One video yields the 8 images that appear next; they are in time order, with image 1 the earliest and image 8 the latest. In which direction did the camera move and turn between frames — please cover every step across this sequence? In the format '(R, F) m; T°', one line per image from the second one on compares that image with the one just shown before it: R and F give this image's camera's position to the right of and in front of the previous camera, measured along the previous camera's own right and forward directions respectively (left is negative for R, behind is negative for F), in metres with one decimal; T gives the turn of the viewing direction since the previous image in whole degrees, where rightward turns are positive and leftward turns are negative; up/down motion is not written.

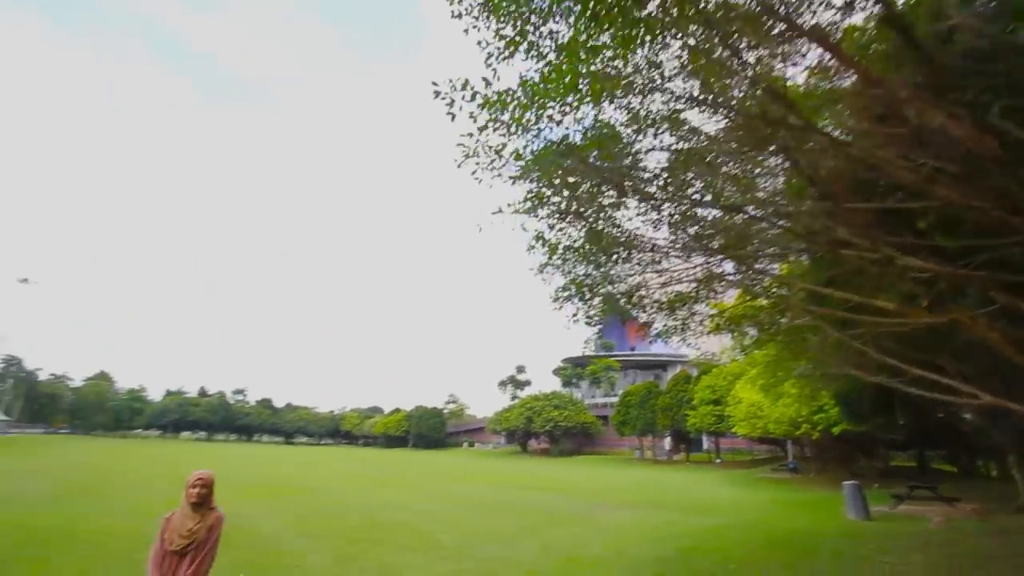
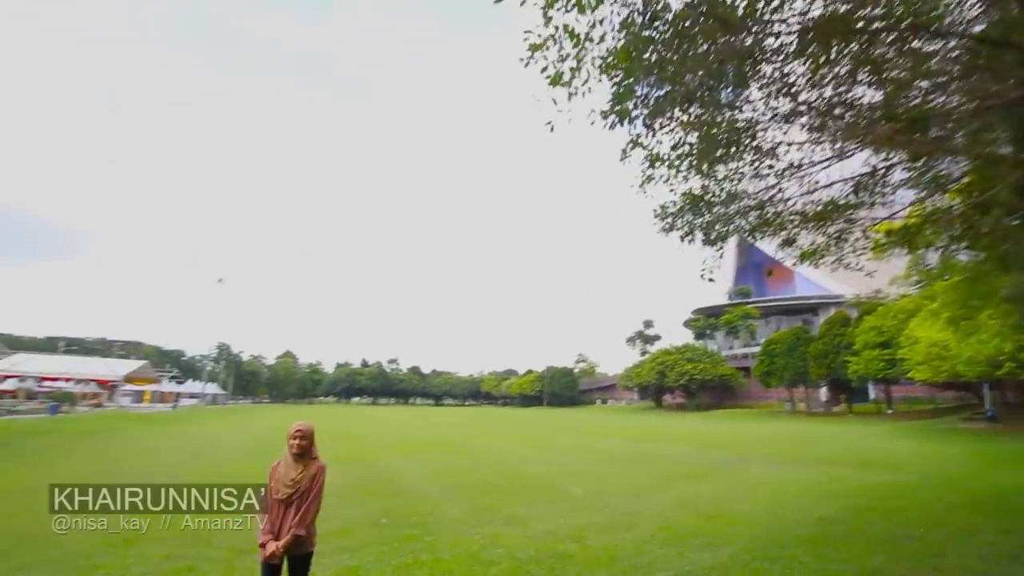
(+0.2, +0.7) m; -14°
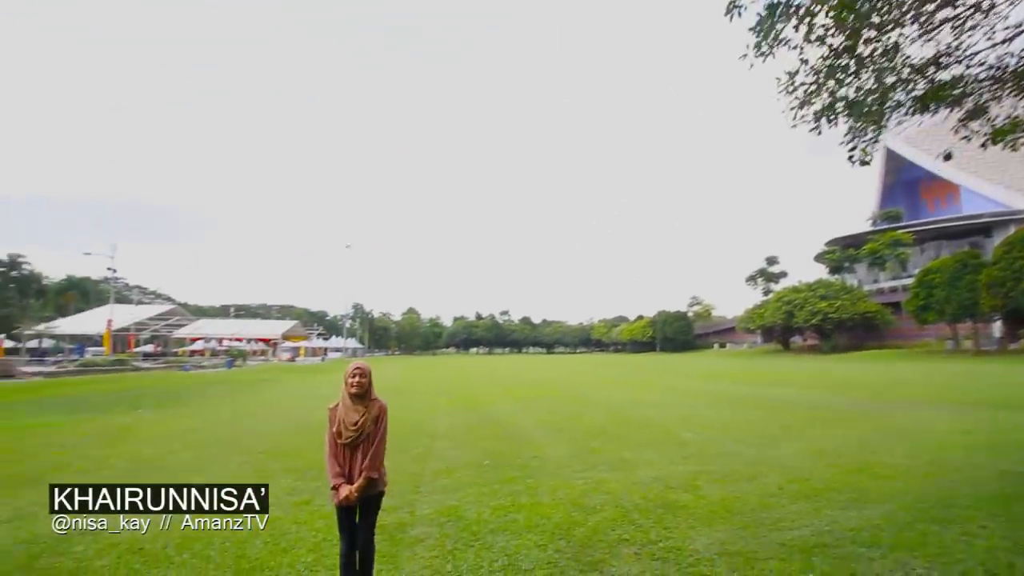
(+0.2, +0.7) m; -13°
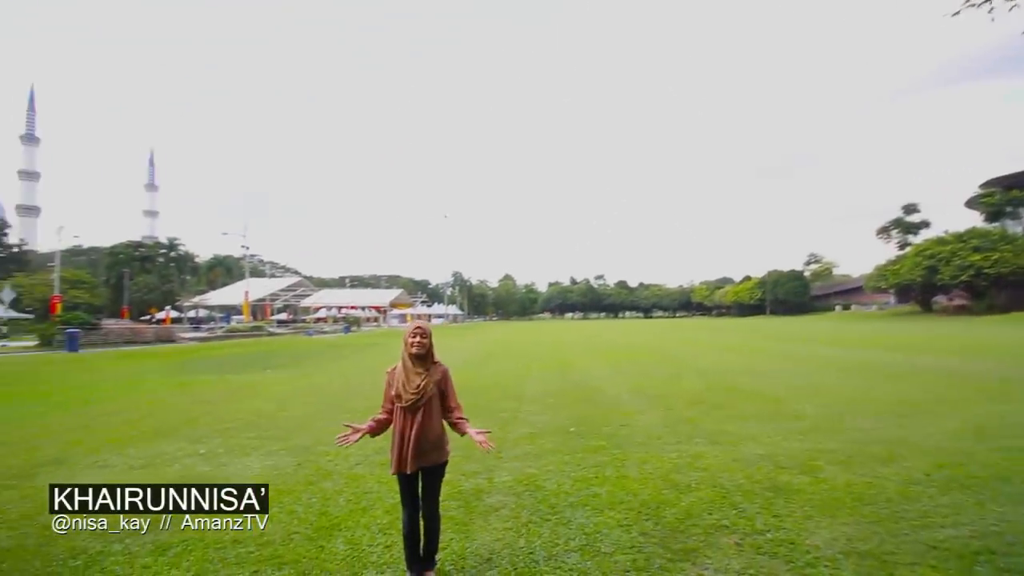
(+0.2, +0.5) m; -11°
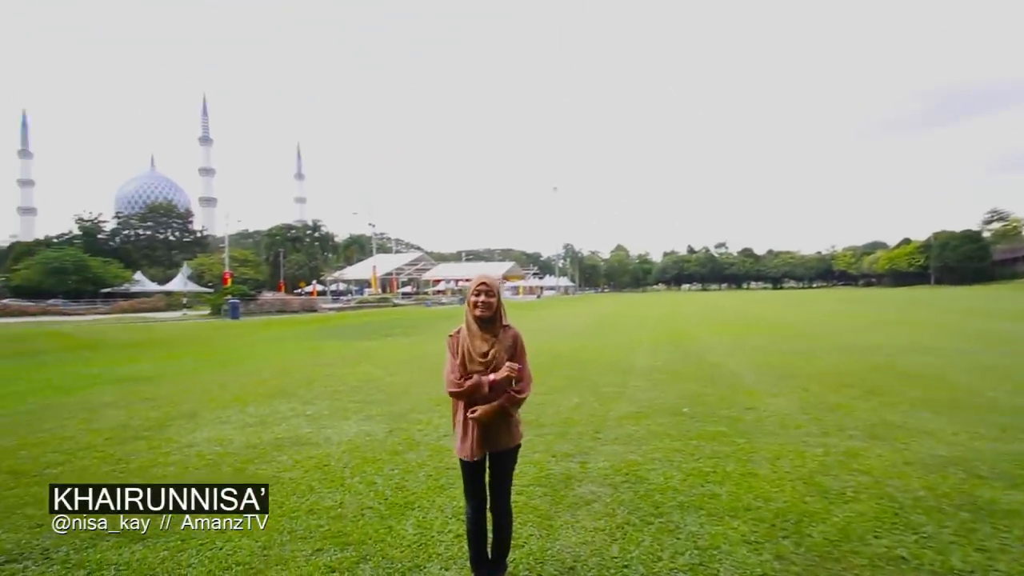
(+0.2, +0.8) m; -13°
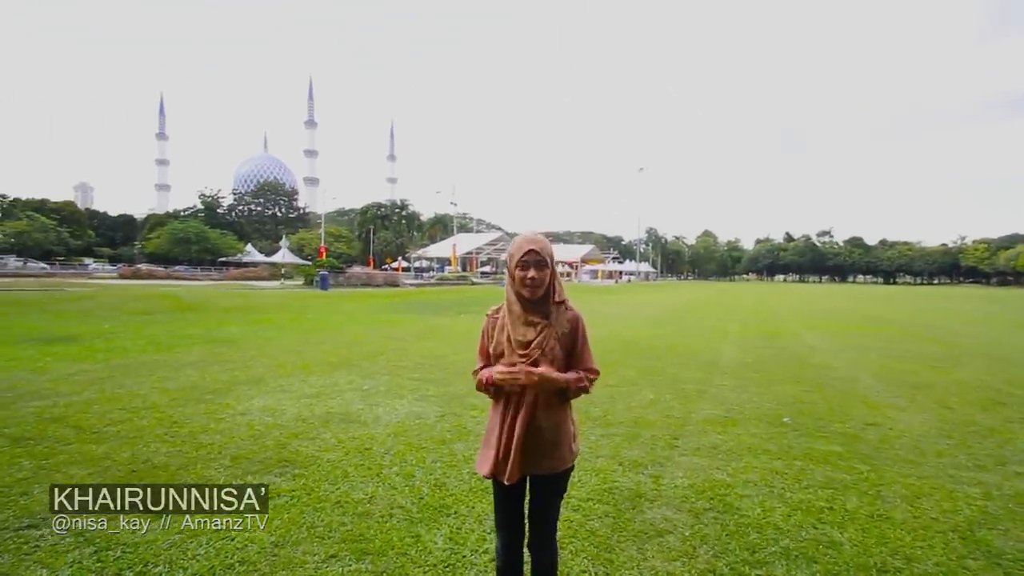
(+0.1, +0.8) m; -9°
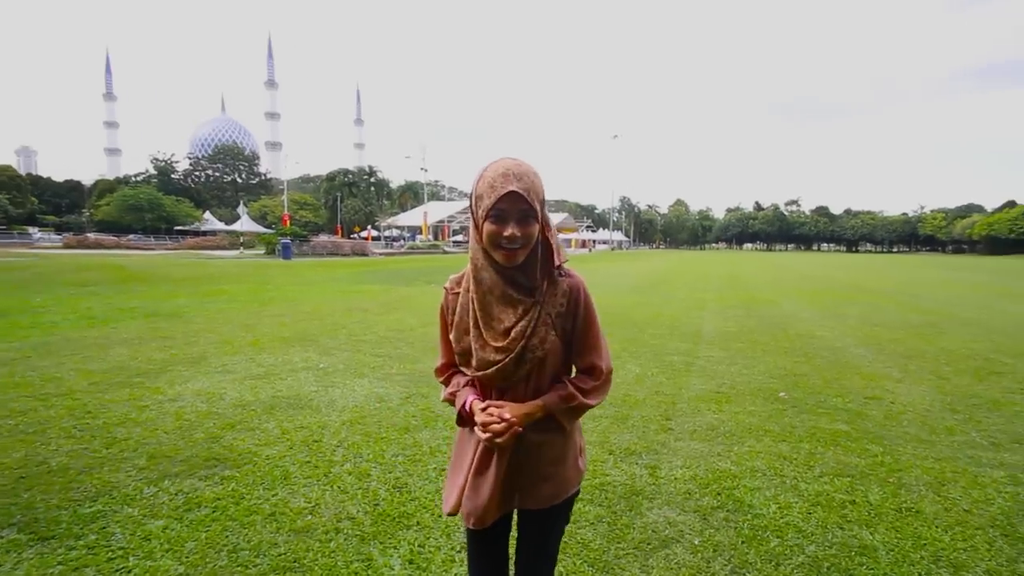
(0.0, +0.7) m; +3°
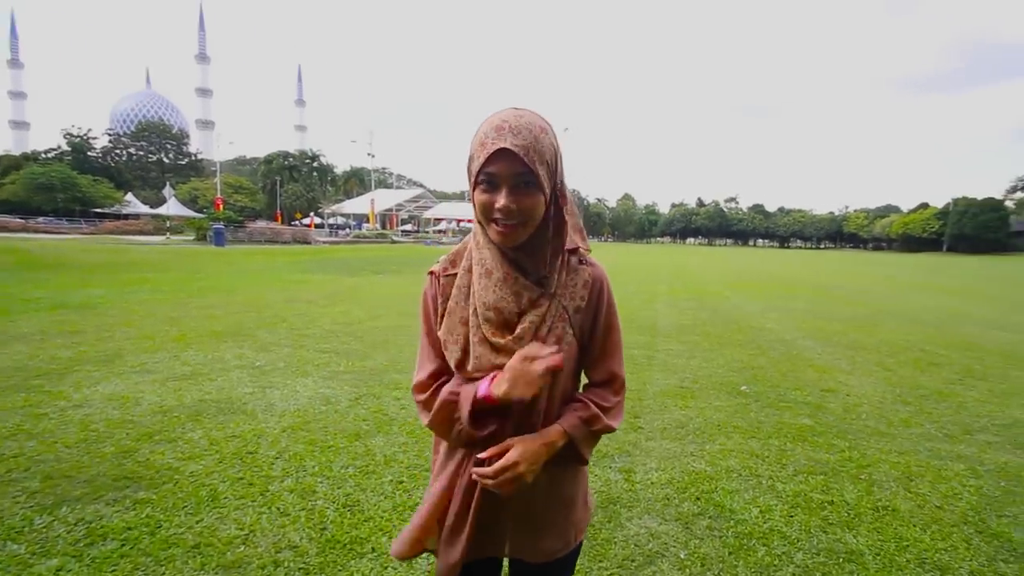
(-0.1, +0.3) m; +6°
